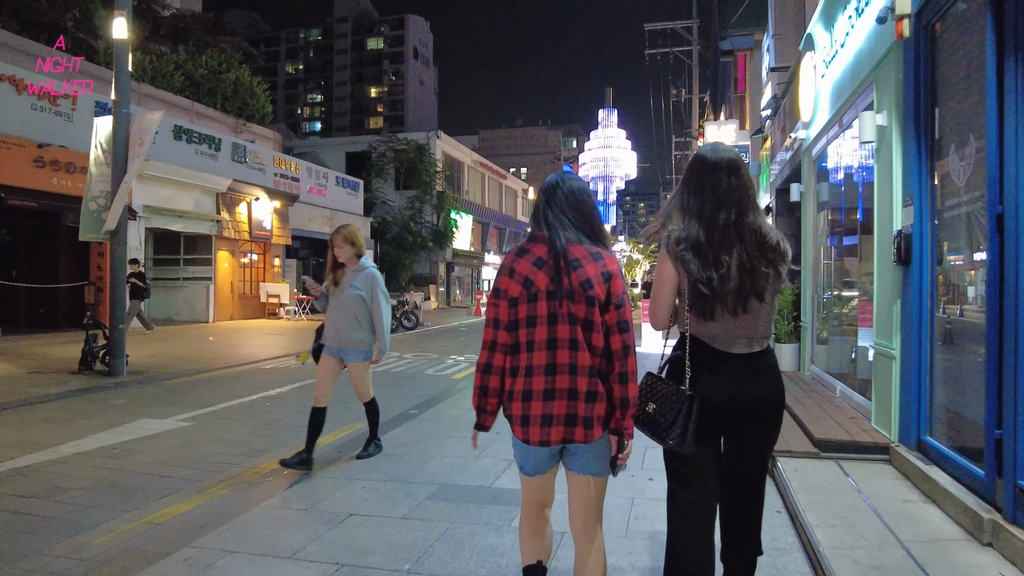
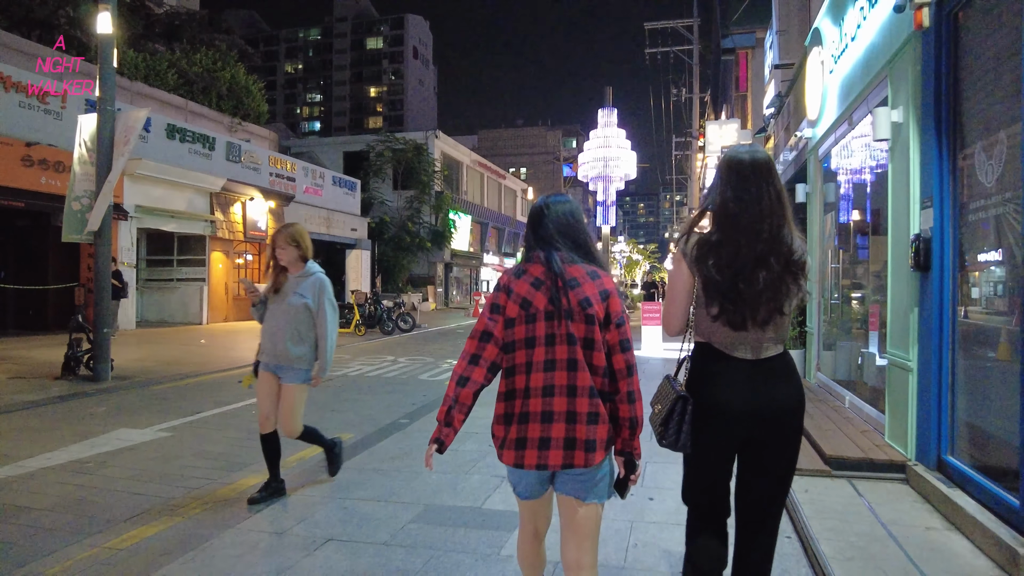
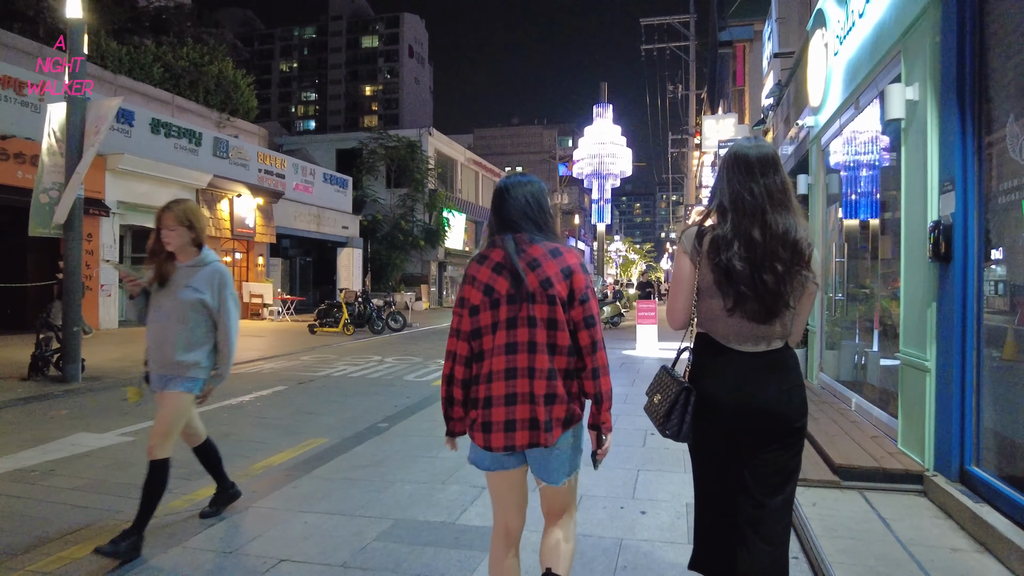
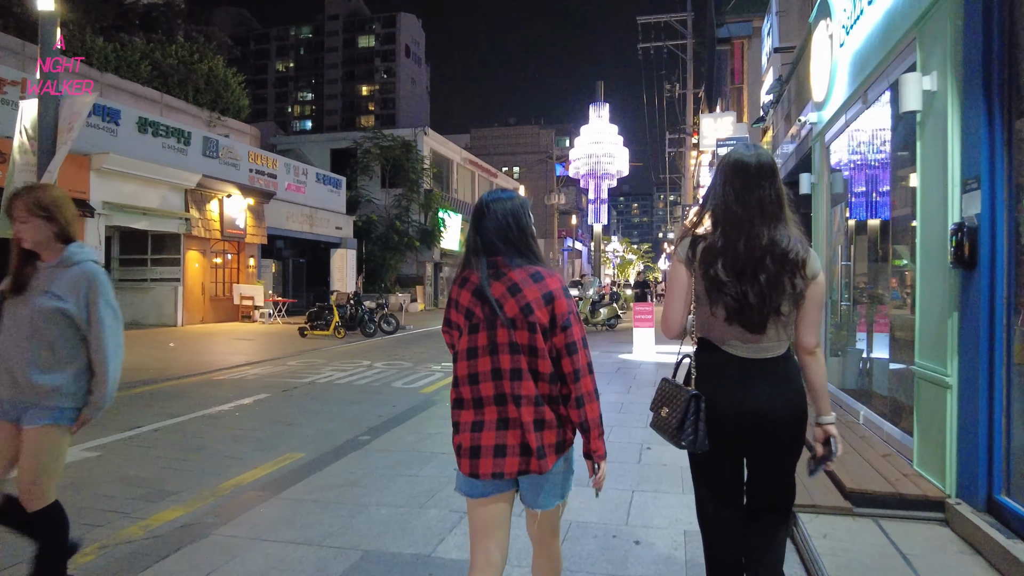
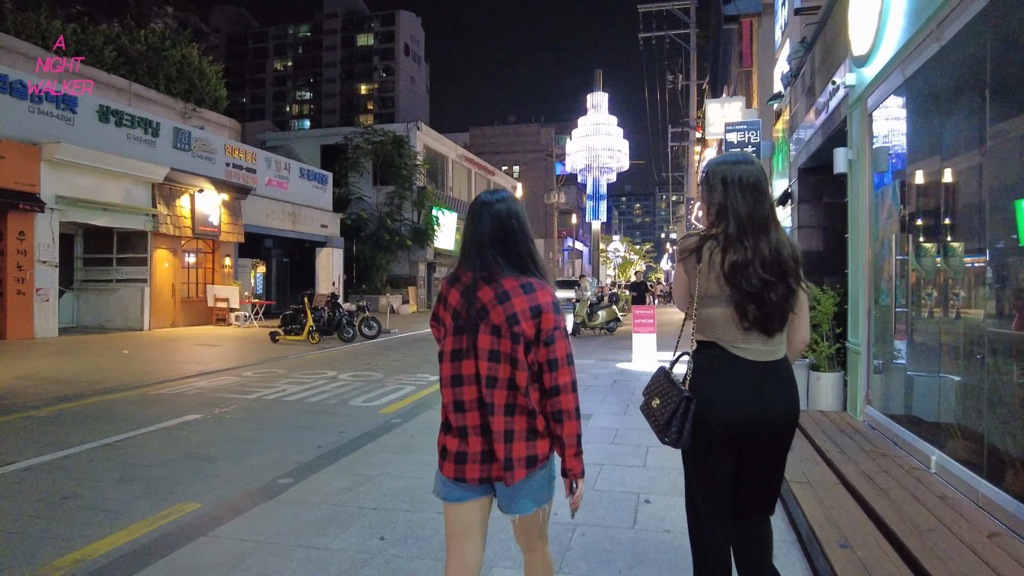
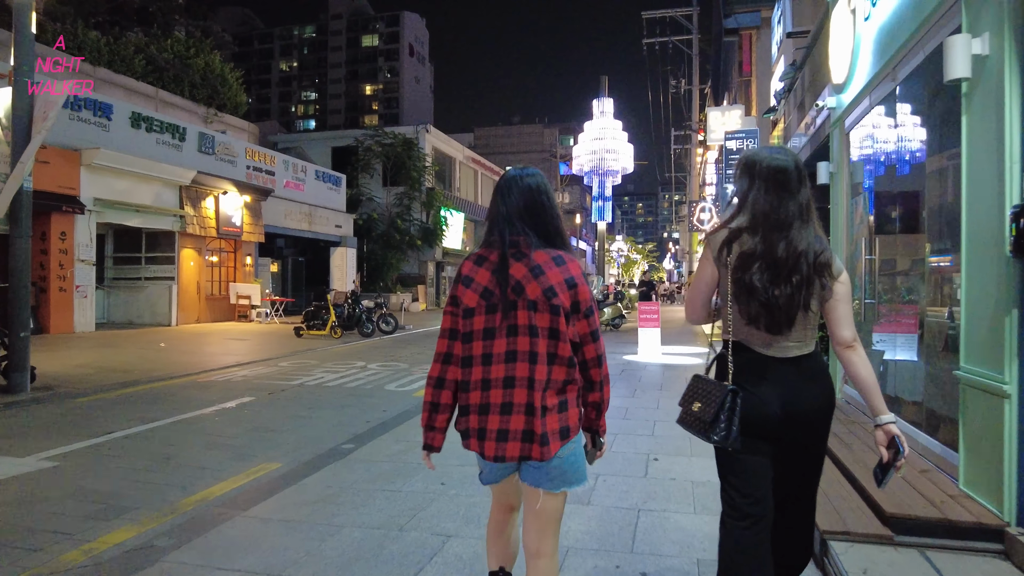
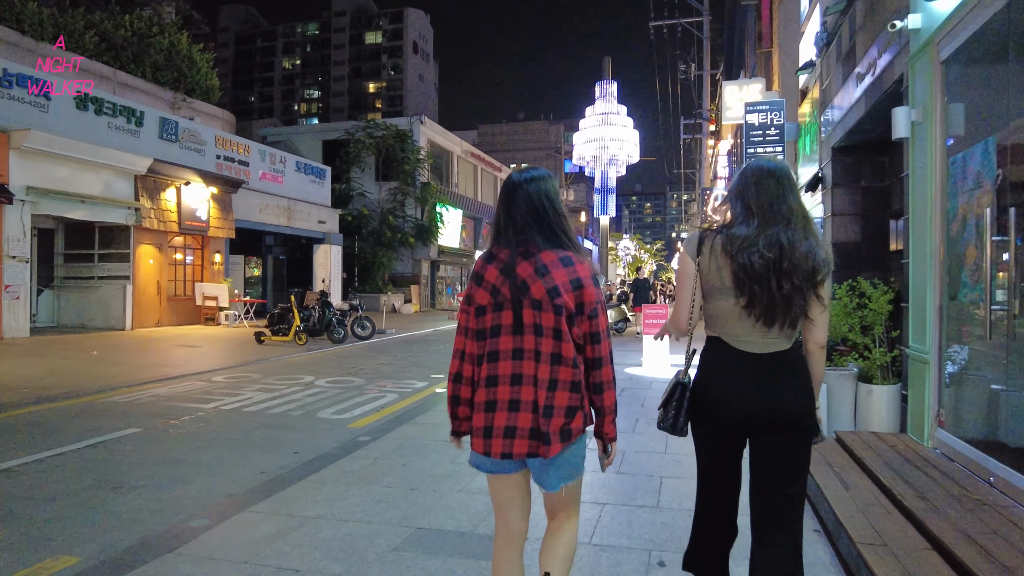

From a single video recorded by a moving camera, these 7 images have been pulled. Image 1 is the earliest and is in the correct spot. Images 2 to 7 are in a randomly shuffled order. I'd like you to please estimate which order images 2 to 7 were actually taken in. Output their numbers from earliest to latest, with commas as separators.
2, 3, 4, 6, 5, 7
